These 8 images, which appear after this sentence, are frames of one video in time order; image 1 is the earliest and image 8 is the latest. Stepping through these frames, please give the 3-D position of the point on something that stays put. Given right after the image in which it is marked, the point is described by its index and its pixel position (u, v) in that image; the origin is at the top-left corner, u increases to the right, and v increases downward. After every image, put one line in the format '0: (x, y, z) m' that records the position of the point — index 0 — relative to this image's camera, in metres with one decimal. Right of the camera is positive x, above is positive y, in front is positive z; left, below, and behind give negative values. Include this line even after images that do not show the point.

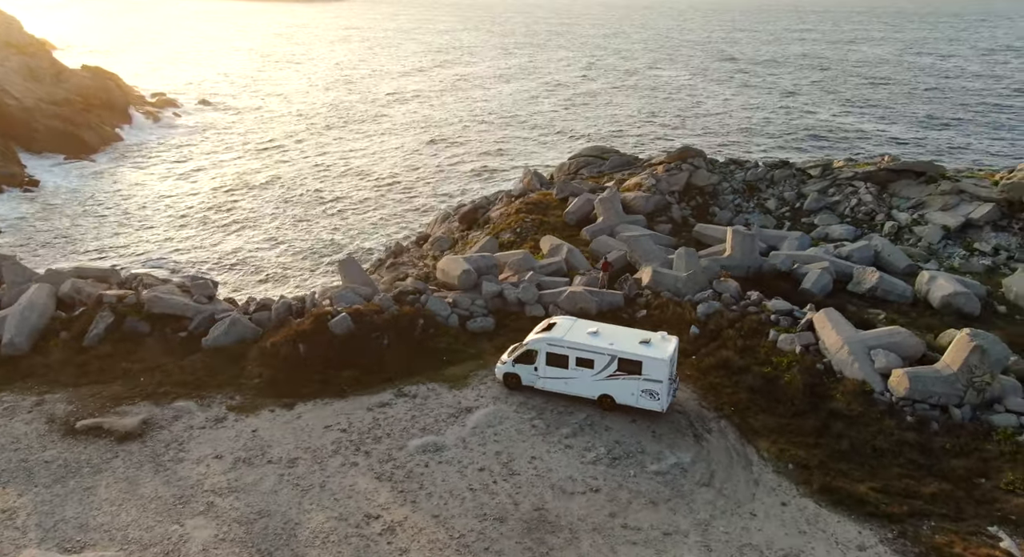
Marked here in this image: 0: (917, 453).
0: (+8.1, -3.4, +14.9) m
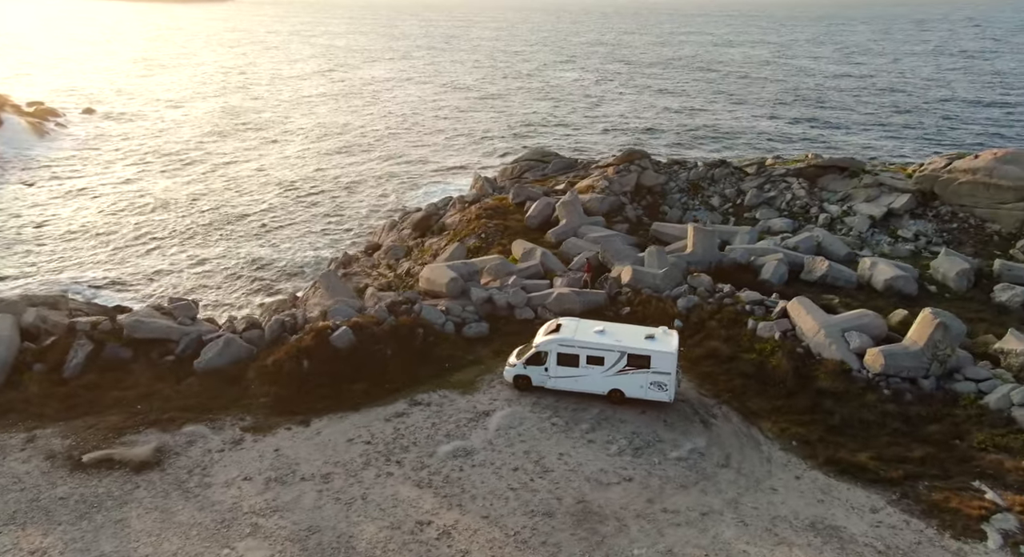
0: (+8.6, -3.1, +16.7) m
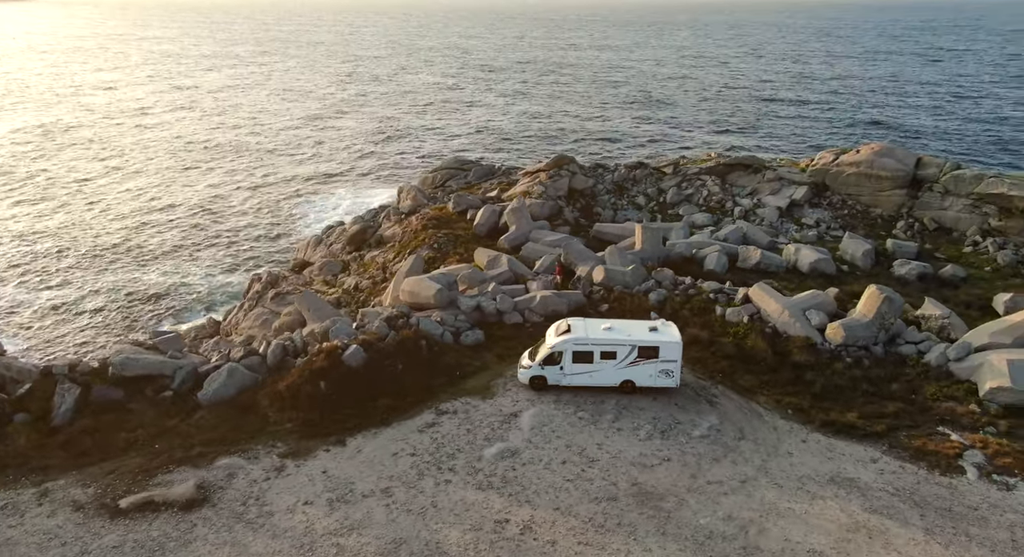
0: (+9.3, -2.7, +19.5) m
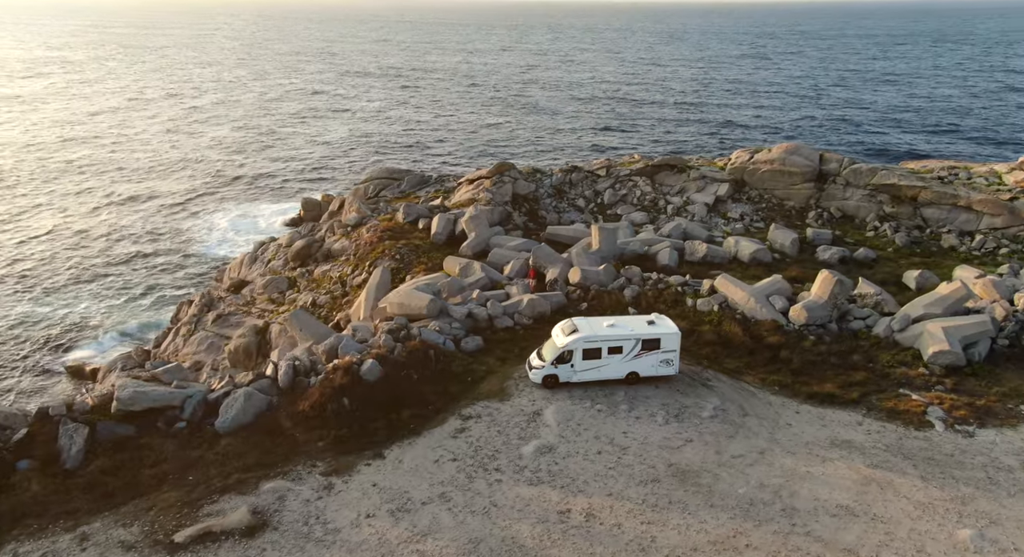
0: (+9.5, -2.3, +22.1) m
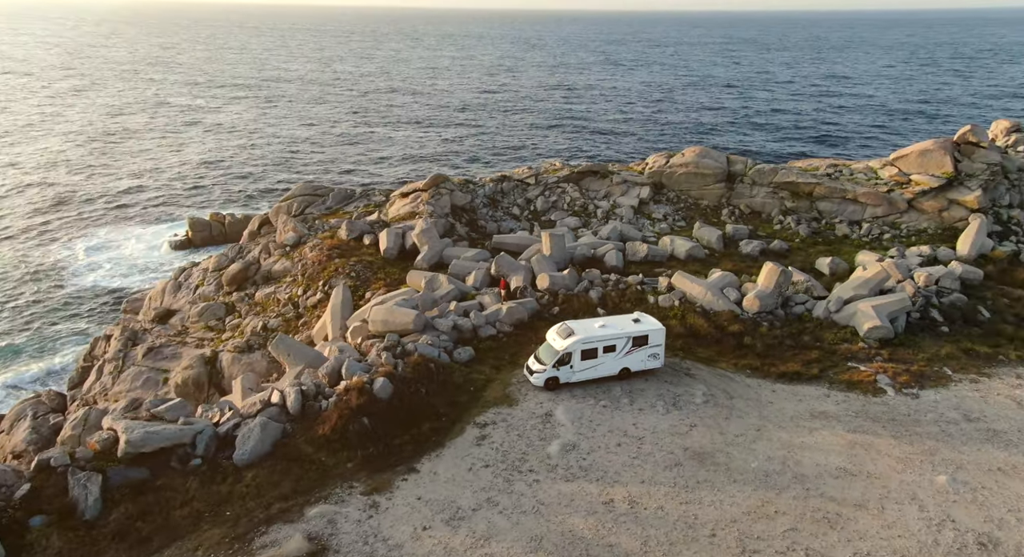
0: (+9.1, -2.0, +24.8) m
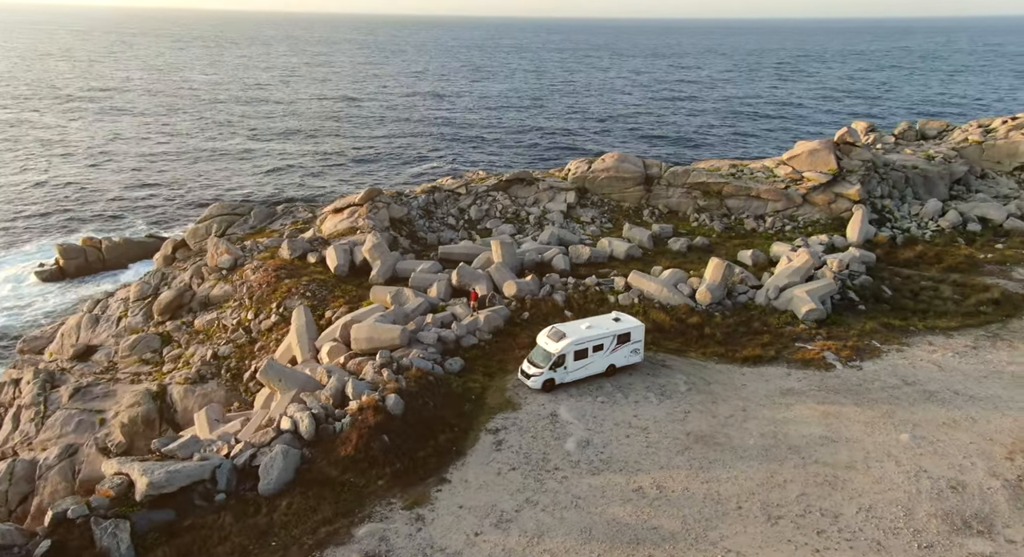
0: (+8.3, -1.7, +27.2) m
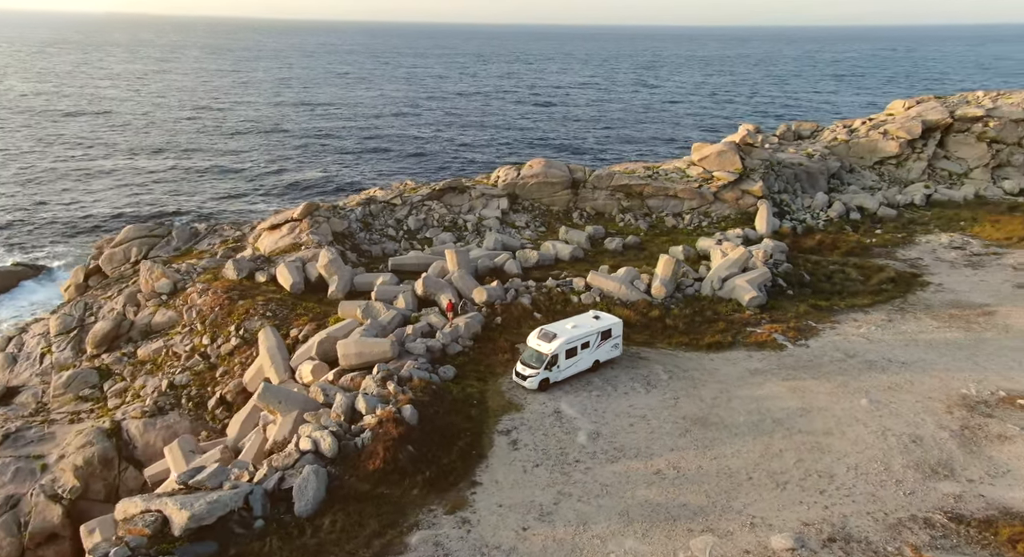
0: (+7.1, -1.4, +29.4) m
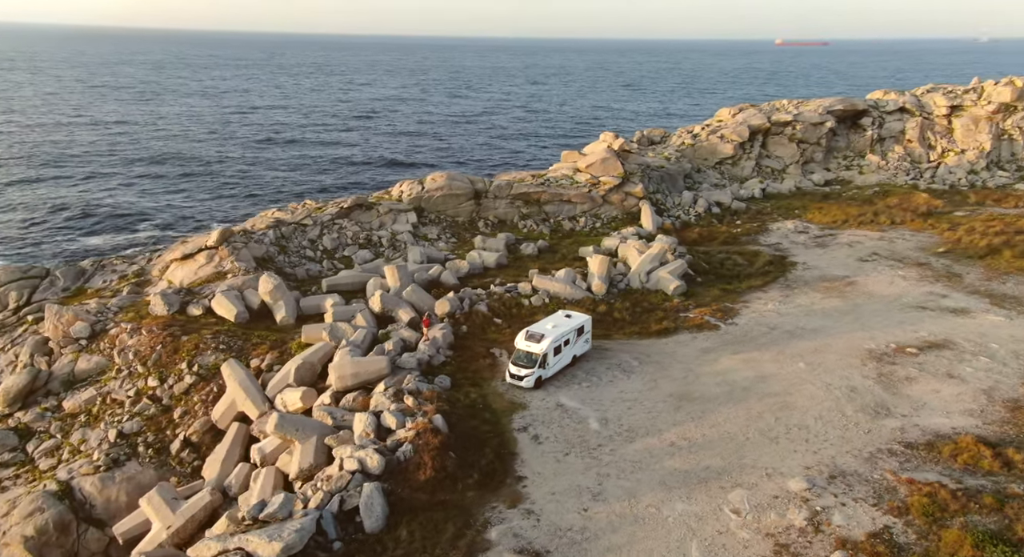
0: (+5.2, -1.2, +32.2) m
